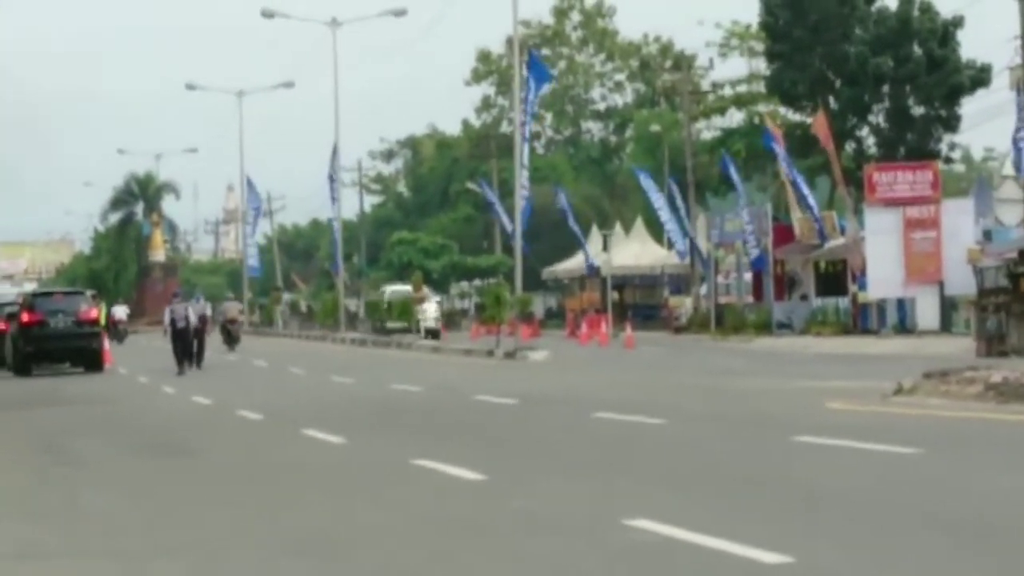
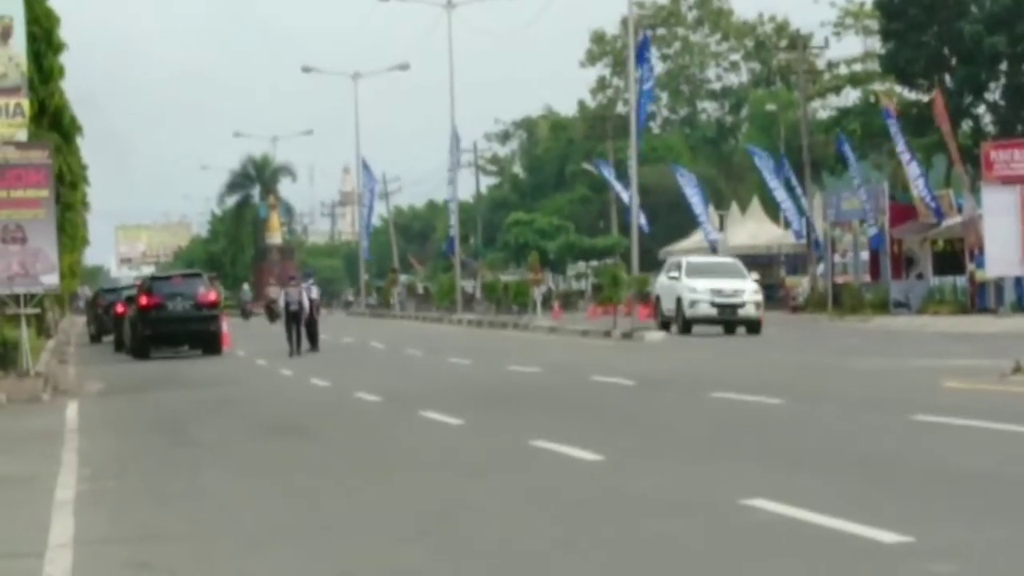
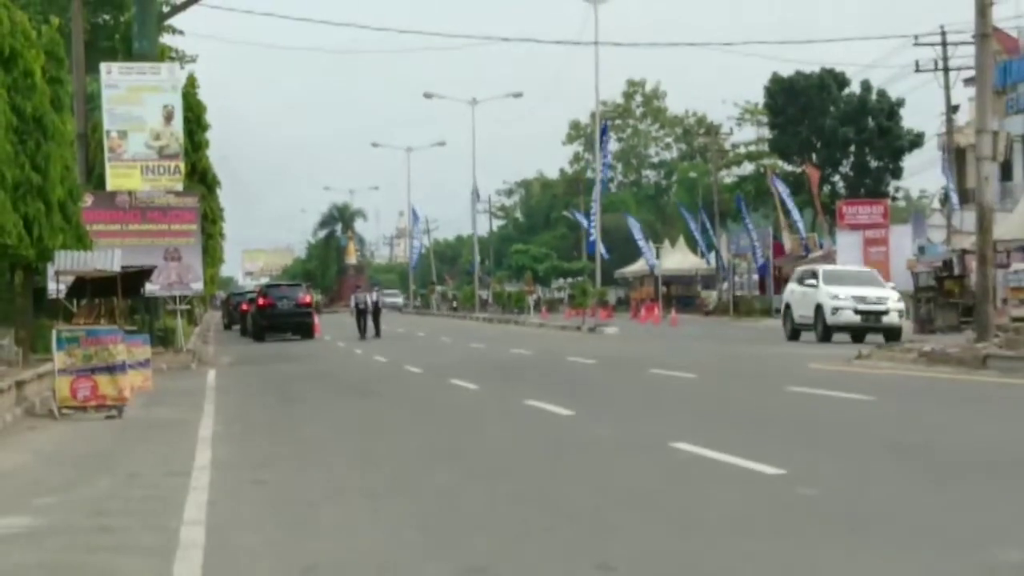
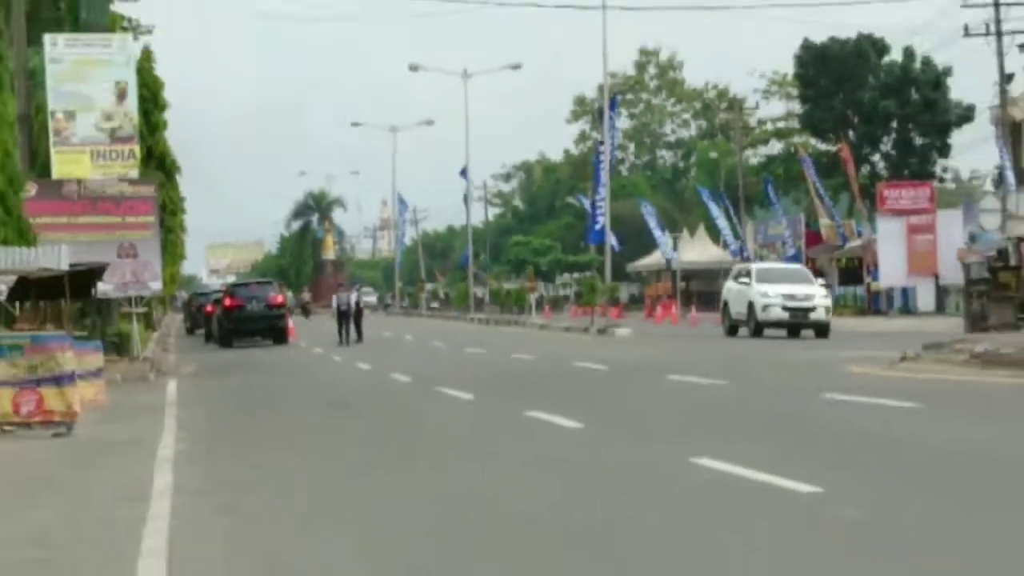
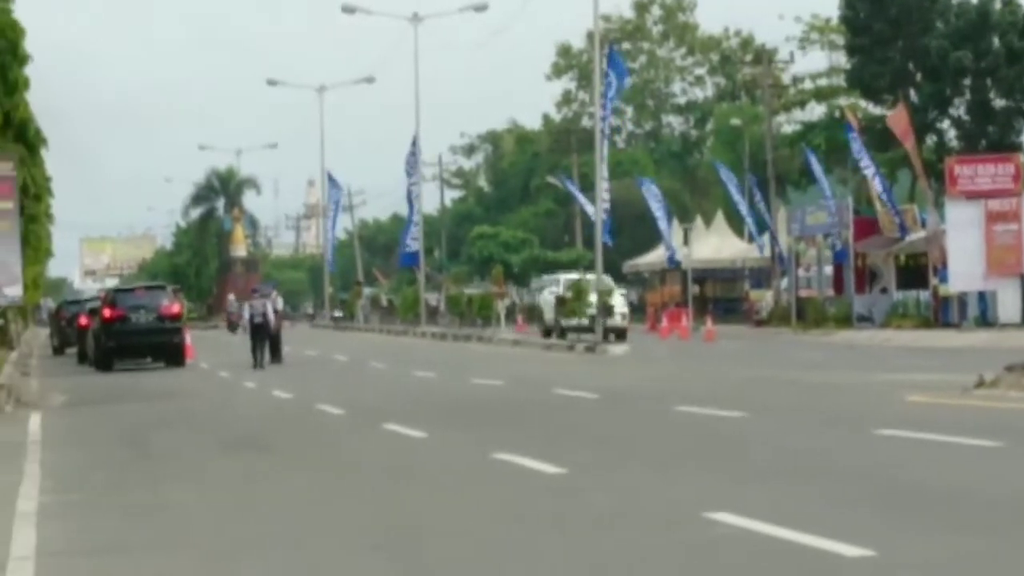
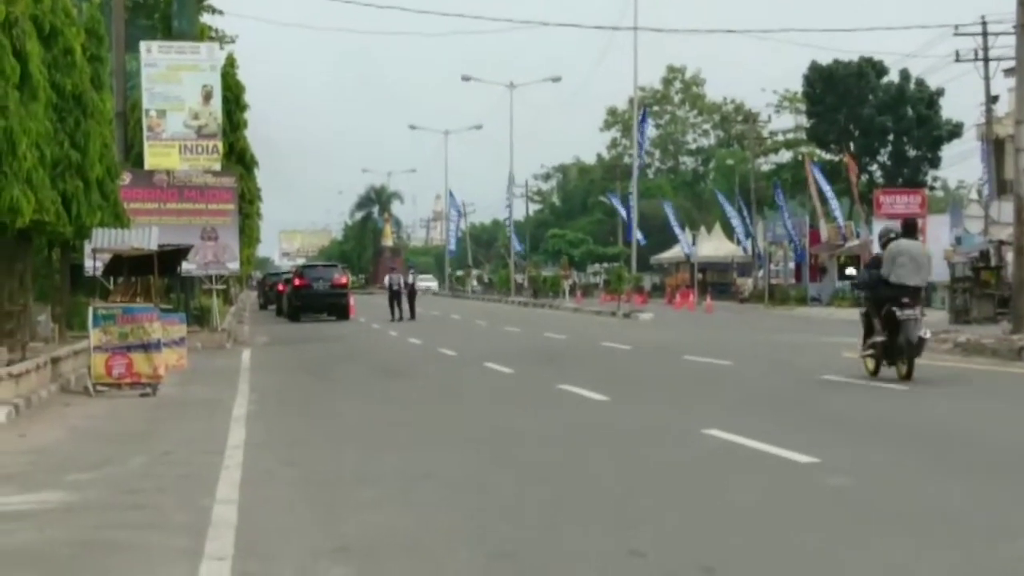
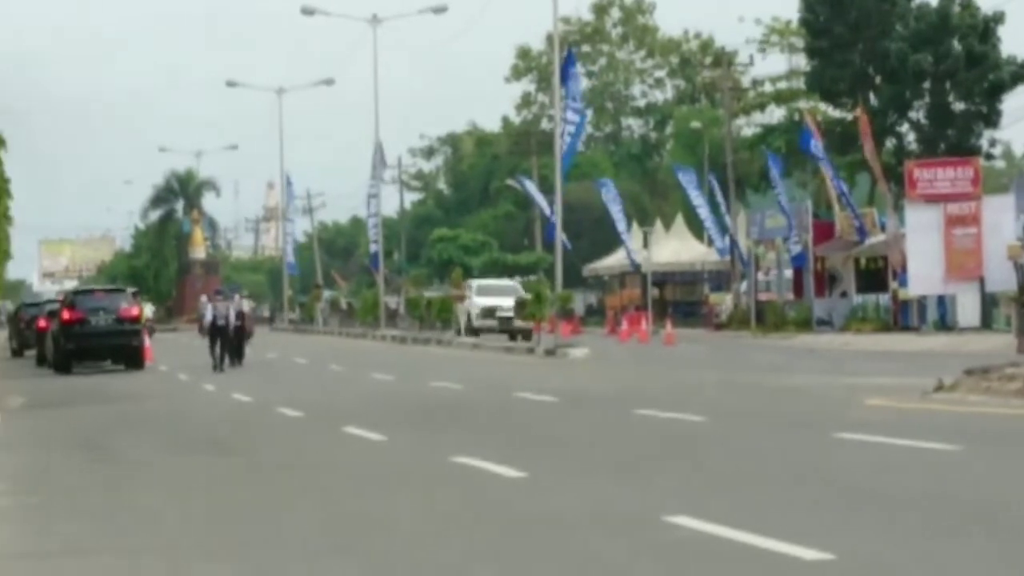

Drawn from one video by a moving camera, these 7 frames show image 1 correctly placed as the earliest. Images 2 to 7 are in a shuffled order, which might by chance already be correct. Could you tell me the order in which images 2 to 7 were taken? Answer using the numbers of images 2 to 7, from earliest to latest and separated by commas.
7, 5, 2, 4, 3, 6
